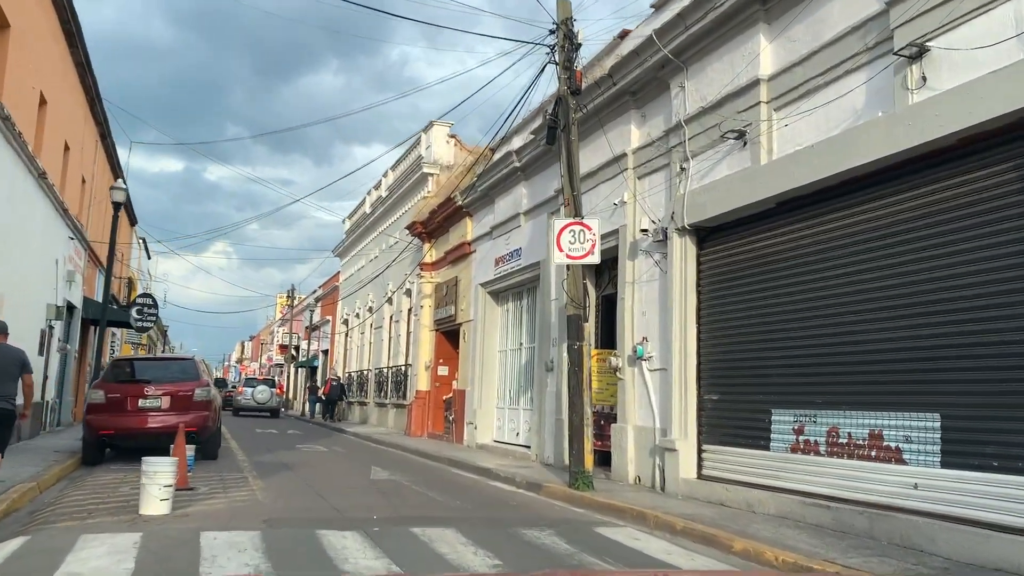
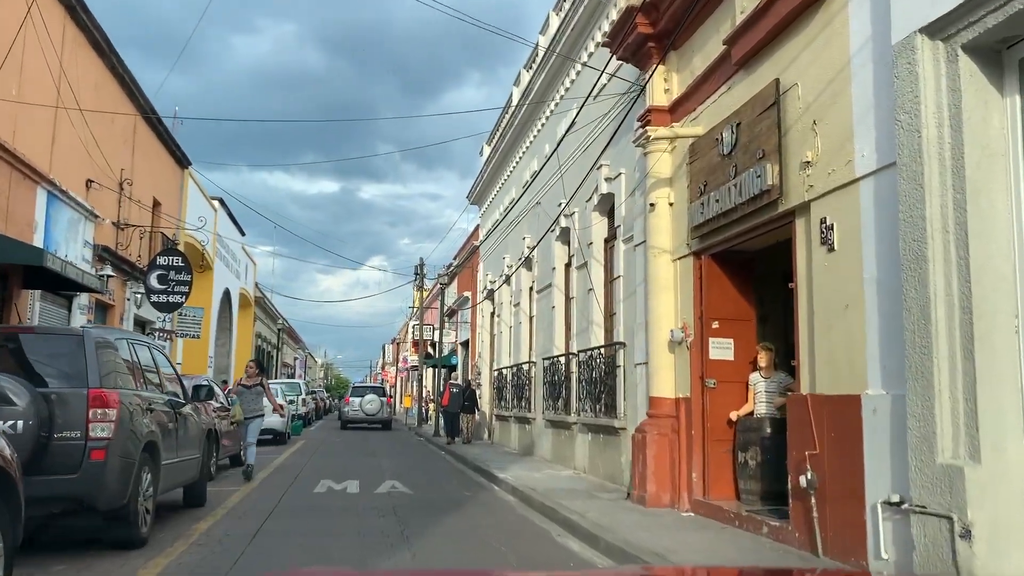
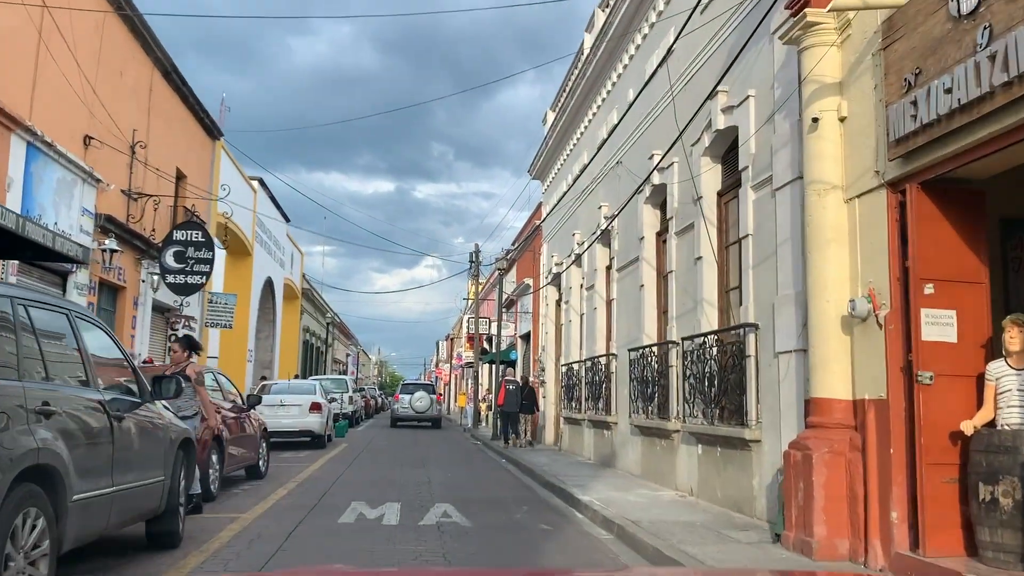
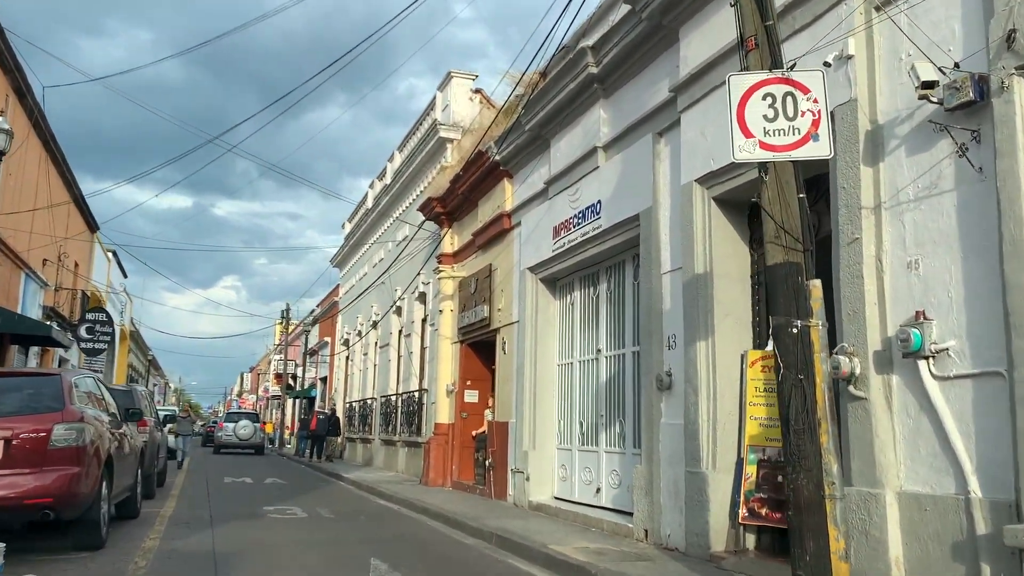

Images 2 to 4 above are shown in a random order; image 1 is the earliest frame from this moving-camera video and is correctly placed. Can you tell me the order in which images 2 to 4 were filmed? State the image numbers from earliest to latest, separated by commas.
4, 2, 3
